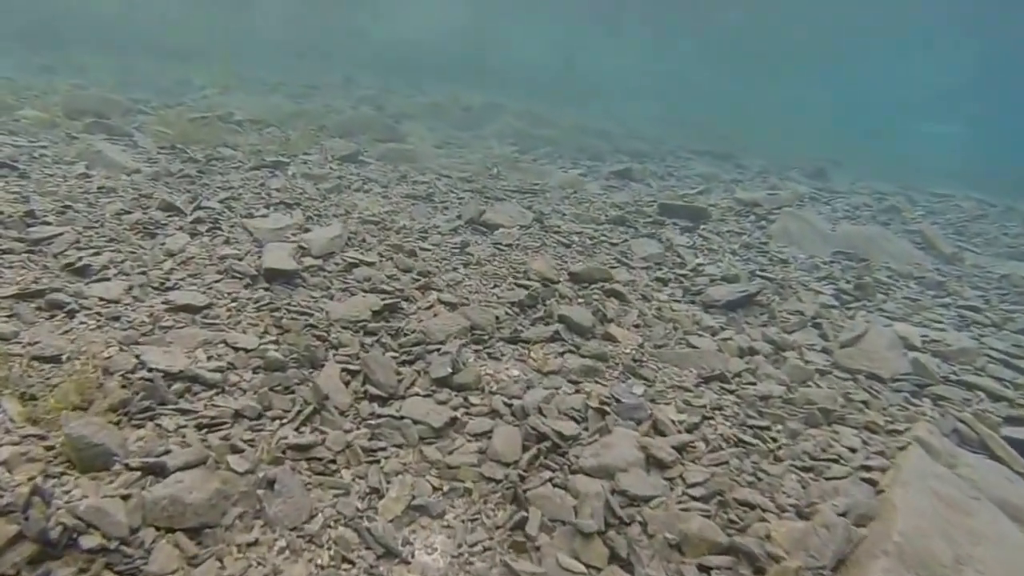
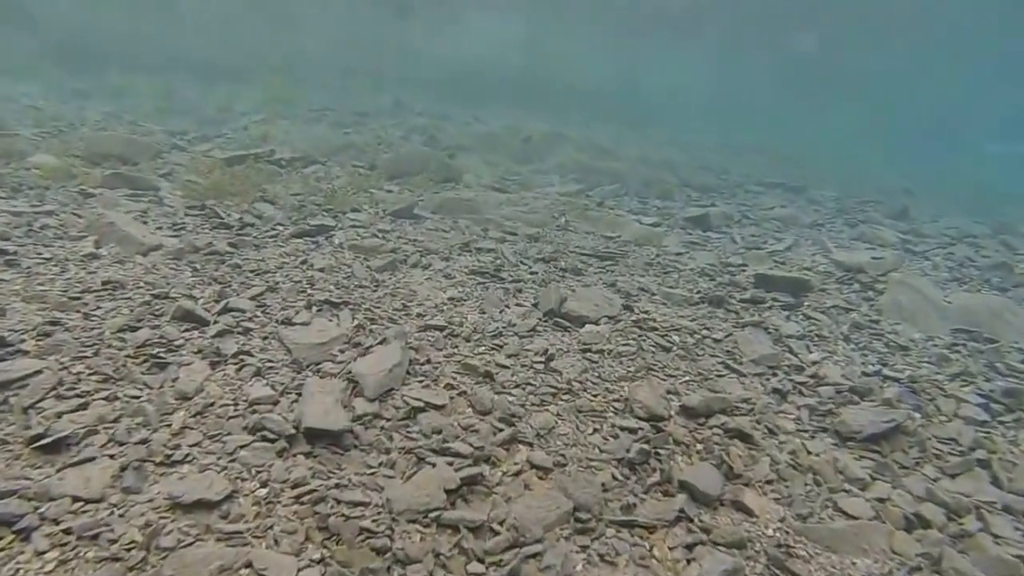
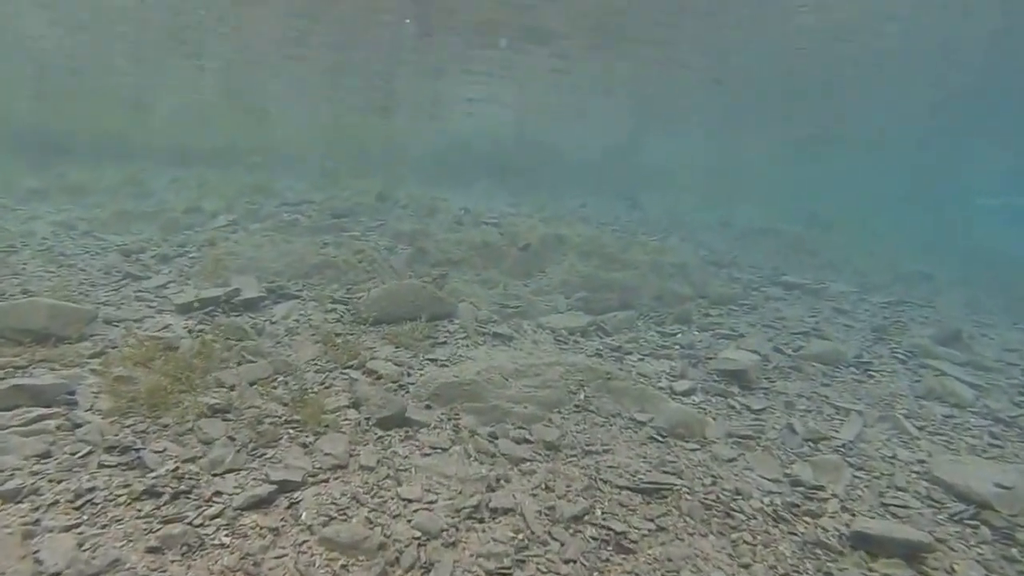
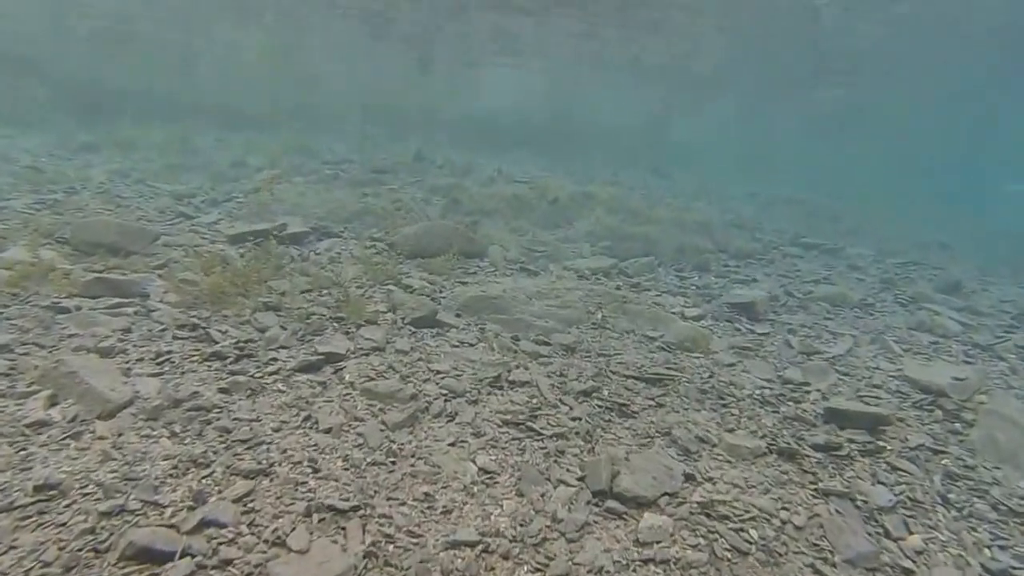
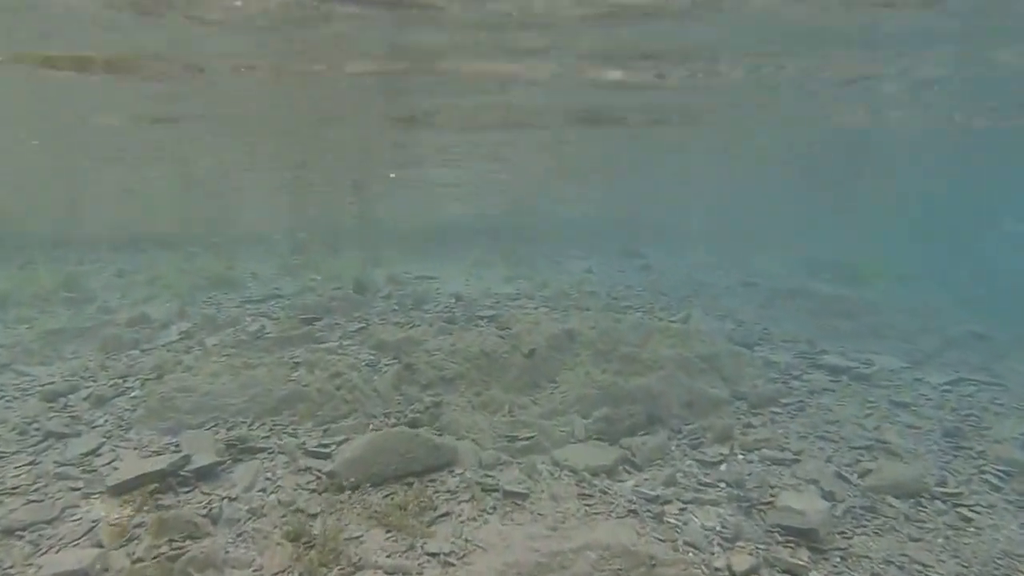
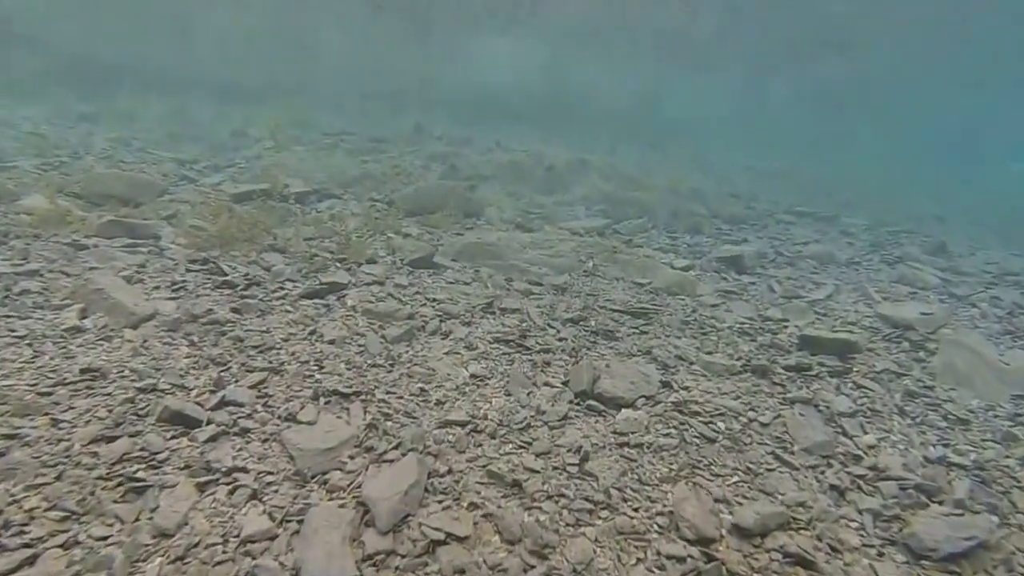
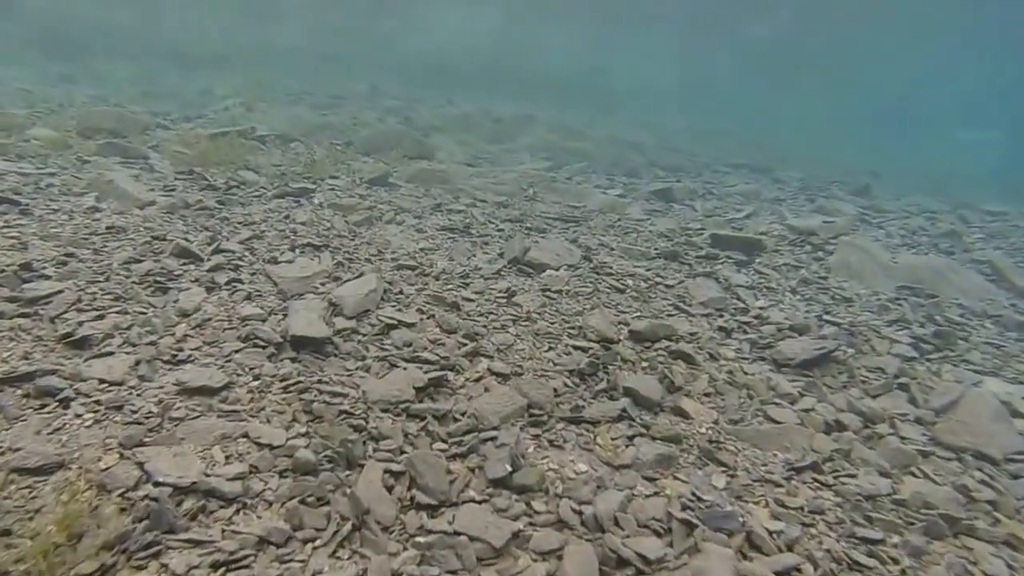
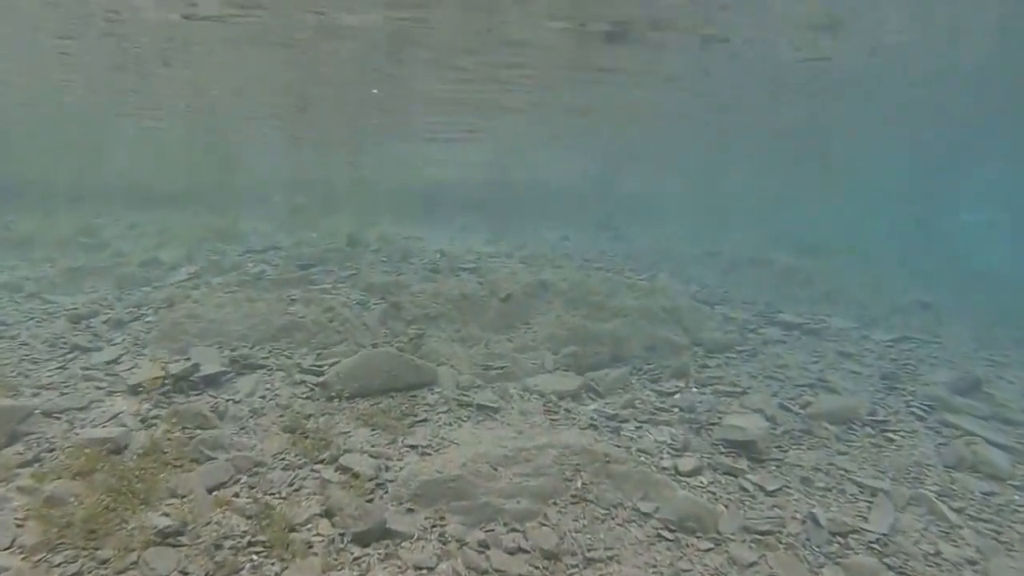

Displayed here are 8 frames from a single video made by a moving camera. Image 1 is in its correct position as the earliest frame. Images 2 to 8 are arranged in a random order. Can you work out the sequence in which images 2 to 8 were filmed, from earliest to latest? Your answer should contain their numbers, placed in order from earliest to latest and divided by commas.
7, 2, 6, 4, 3, 8, 5
